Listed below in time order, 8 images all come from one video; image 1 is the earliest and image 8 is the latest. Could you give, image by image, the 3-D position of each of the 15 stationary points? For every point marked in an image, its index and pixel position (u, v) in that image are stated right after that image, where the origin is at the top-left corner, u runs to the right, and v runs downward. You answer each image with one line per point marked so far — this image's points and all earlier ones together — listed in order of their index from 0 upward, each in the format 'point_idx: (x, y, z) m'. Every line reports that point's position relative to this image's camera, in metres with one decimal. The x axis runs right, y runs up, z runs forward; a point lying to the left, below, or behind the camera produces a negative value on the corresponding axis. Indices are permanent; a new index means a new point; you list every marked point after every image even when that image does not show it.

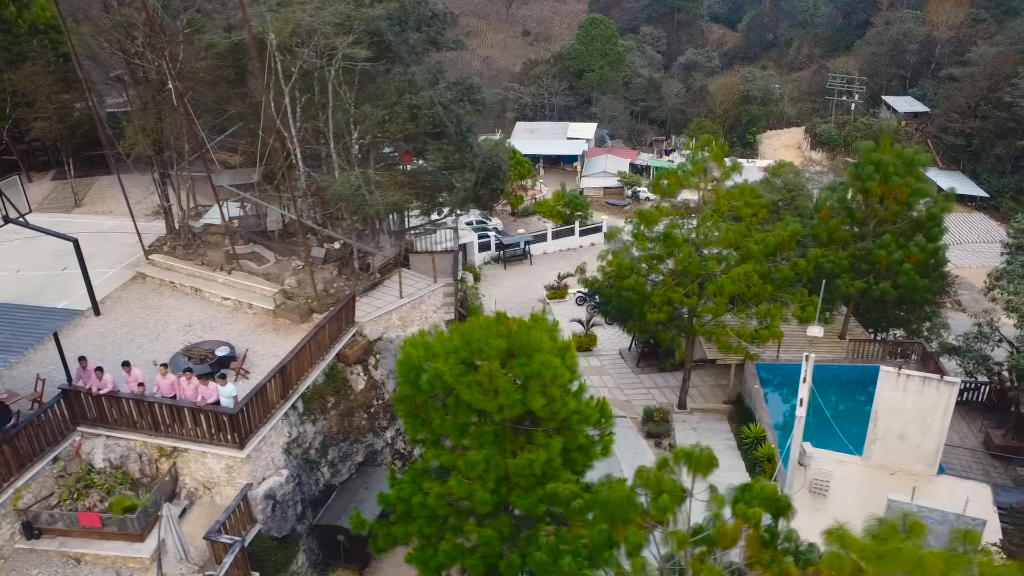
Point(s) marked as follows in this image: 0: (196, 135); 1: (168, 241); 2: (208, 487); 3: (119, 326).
0: (-6.6, +3.1, +16.4) m
1: (-8.0, +1.1, +18.7) m
2: (-4.8, -3.2, +12.9) m
3: (-7.7, -0.7, +15.9) m
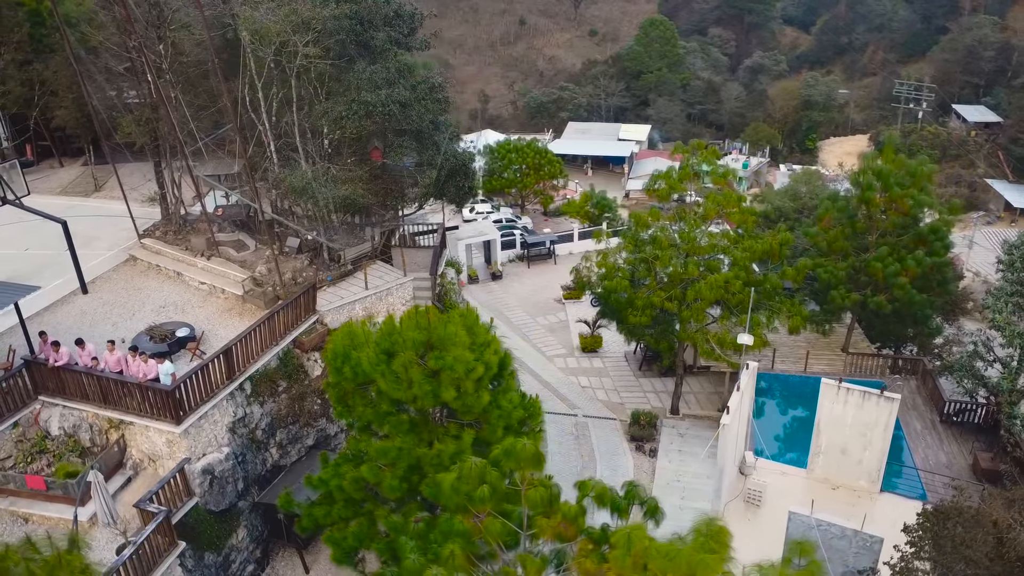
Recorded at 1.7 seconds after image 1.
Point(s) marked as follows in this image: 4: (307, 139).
0: (-7.3, +3.5, +17.3) m
1: (-8.6, +1.5, +19.6) m
2: (-6.1, -2.9, +13.6) m
3: (-8.6, -0.3, +16.8) m
4: (-4.2, +3.1, +16.6) m
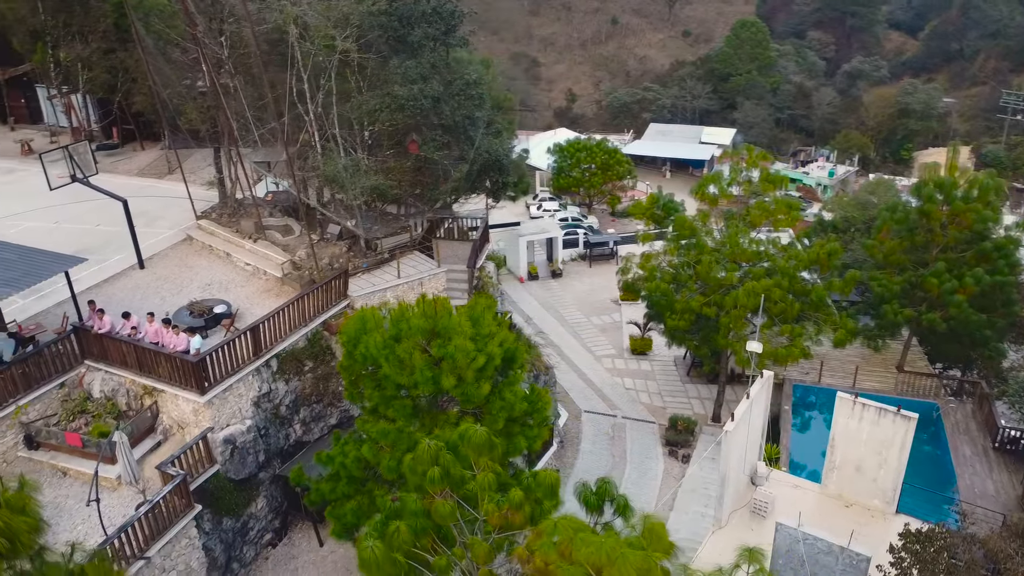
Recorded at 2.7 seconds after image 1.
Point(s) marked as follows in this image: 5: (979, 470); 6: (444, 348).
0: (-6.4, +3.9, +18.2) m
1: (-7.6, +2.0, +20.7) m
2: (-6.0, -2.5, +14.5) m
3: (-8.0, +0.2, +17.9) m
4: (-3.5, +3.4, +17.2) m
5: (+11.0, -4.3, +18.9) m
6: (-1.1, -0.9, +12.4) m
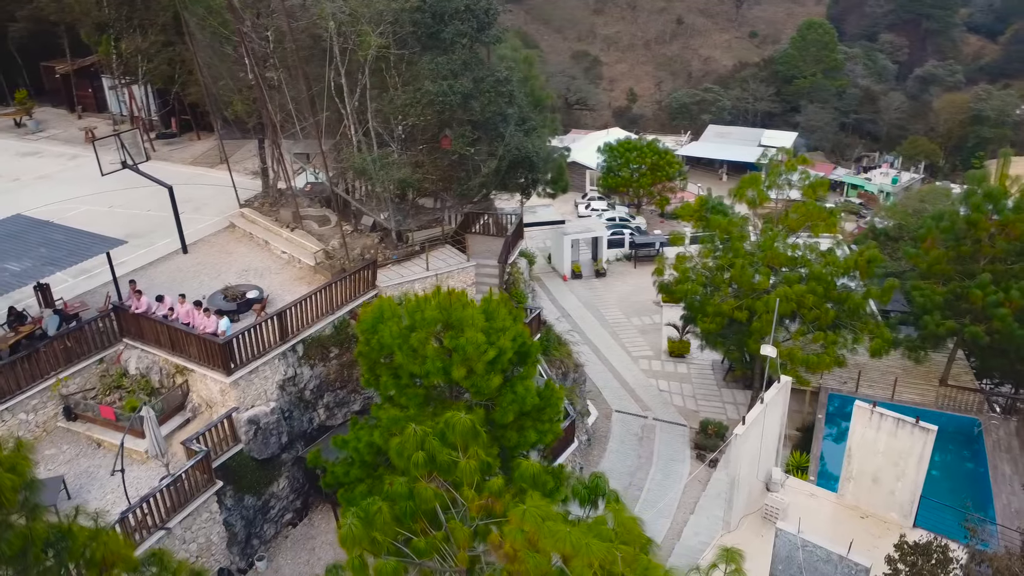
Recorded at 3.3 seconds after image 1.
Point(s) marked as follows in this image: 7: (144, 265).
0: (-5.7, +4.2, +18.8) m
1: (-6.7, +2.4, +21.4) m
2: (-5.7, -2.2, +15.1) m
3: (-7.4, +0.6, +18.7) m
4: (-2.8, +3.6, +17.6) m
5: (+11.5, -4.6, +18.3) m
6: (-0.9, -0.8, +12.7) m
7: (-8.4, +0.5, +18.5) m
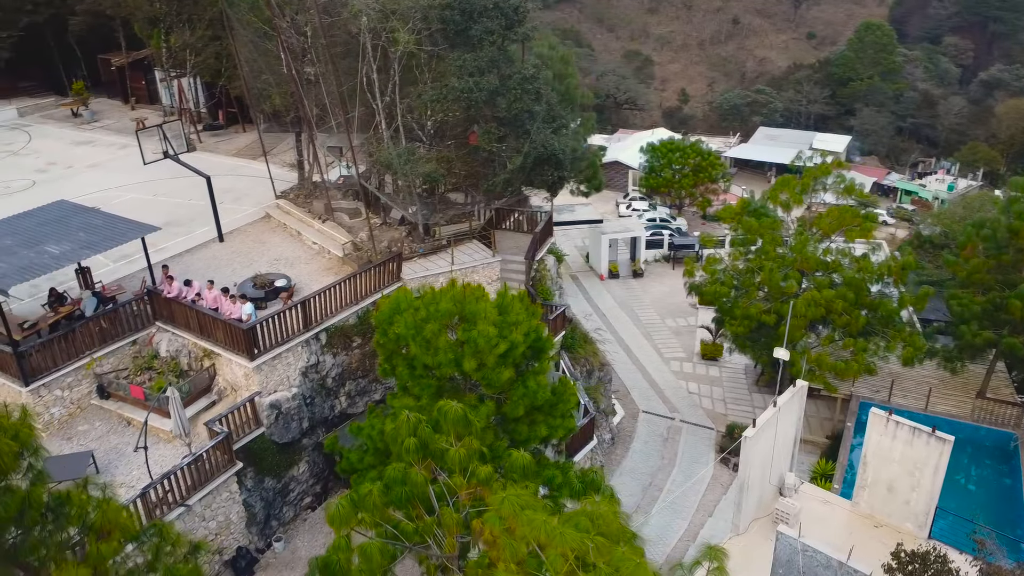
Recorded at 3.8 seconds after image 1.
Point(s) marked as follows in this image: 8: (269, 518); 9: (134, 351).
0: (-5.0, +4.5, +19.3) m
1: (-5.9, +2.7, +21.9) m
2: (-5.4, -2.0, +15.5) m
3: (-6.8, +0.9, +19.2) m
4: (-2.2, +3.7, +17.9) m
5: (+11.9, -4.8, +17.8) m
6: (-0.7, -0.7, +12.9) m
7: (-7.9, +0.9, +19.1) m
8: (-4.6, -4.4, +15.4) m
9: (-7.5, -1.3, +16.0) m
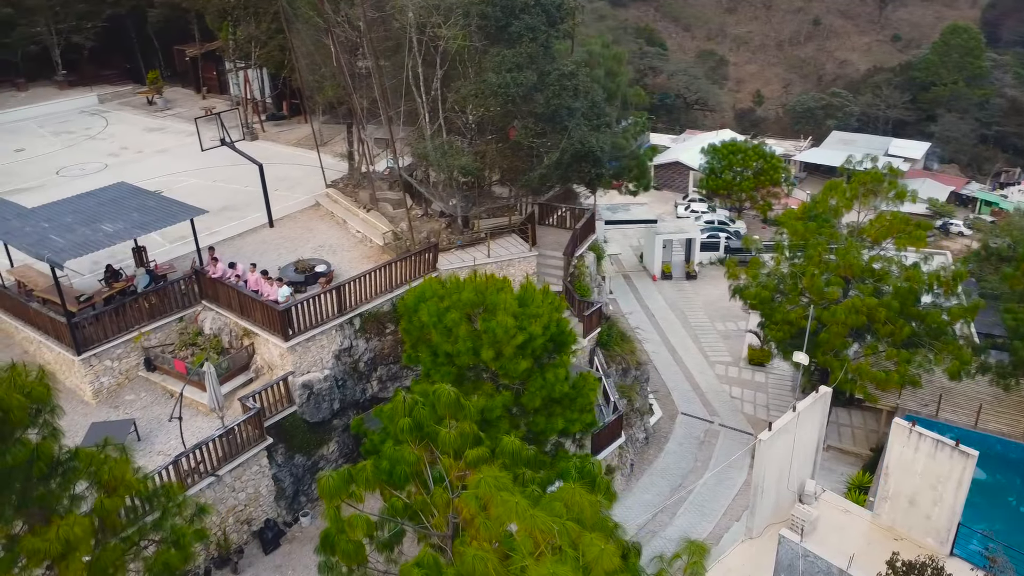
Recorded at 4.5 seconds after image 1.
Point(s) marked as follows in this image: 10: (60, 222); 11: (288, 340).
0: (-3.9, +4.8, +19.8) m
1: (-4.7, +3.0, +22.6) m
2: (-4.9, -1.6, +16.2) m
3: (-5.8, +1.3, +20.0) m
4: (-1.3, +3.9, +18.2) m
5: (+12.3, -5.2, +17.0) m
6: (-0.4, -0.5, +13.1) m
7: (-6.9, +1.3, +19.9) m
8: (-4.3, -4.1, +16.0) m
9: (-7.0, -0.8, +16.9) m
10: (-9.0, +1.3, +16.0) m
11: (-4.3, -1.0, +15.5) m
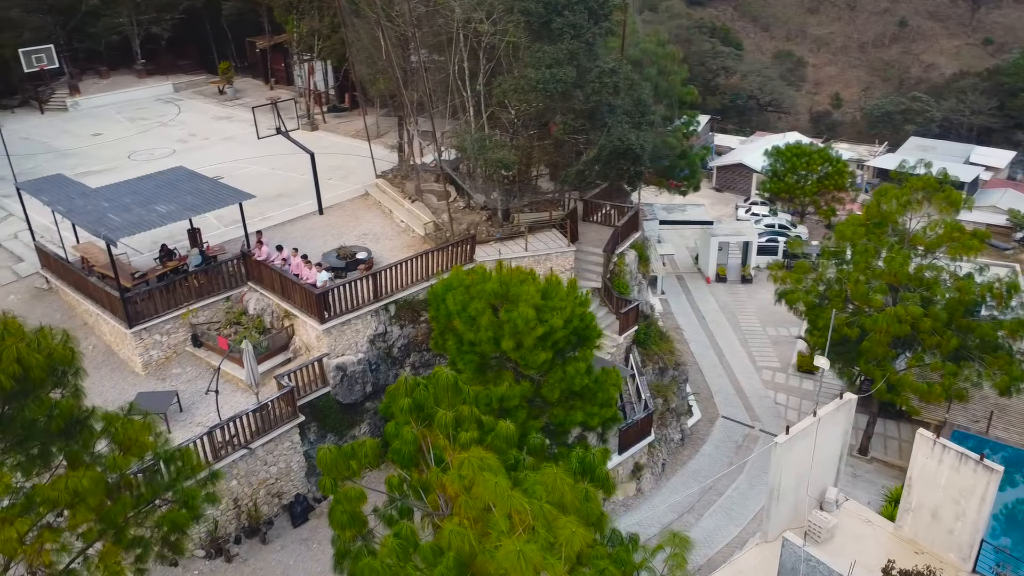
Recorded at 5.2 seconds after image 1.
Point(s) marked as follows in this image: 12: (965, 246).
0: (-2.7, +5.1, +20.3) m
1: (-3.4, +3.3, +23.1) m
2: (-4.3, -1.3, +16.8) m
3: (-4.8, +1.6, +20.6) m
4: (-0.4, +4.1, +18.5) m
5: (+12.8, -5.6, +16.2) m
6: (0.0, -0.4, +13.4) m
7: (-5.9, +1.7, +20.7) m
8: (-3.8, -3.8, +16.6) m
9: (-6.3, -0.4, +17.6) m
10: (-8.3, +1.8, +17.0) m
11: (-3.7, -0.7, +16.0) m
12: (+11.1, +1.0, +19.7) m
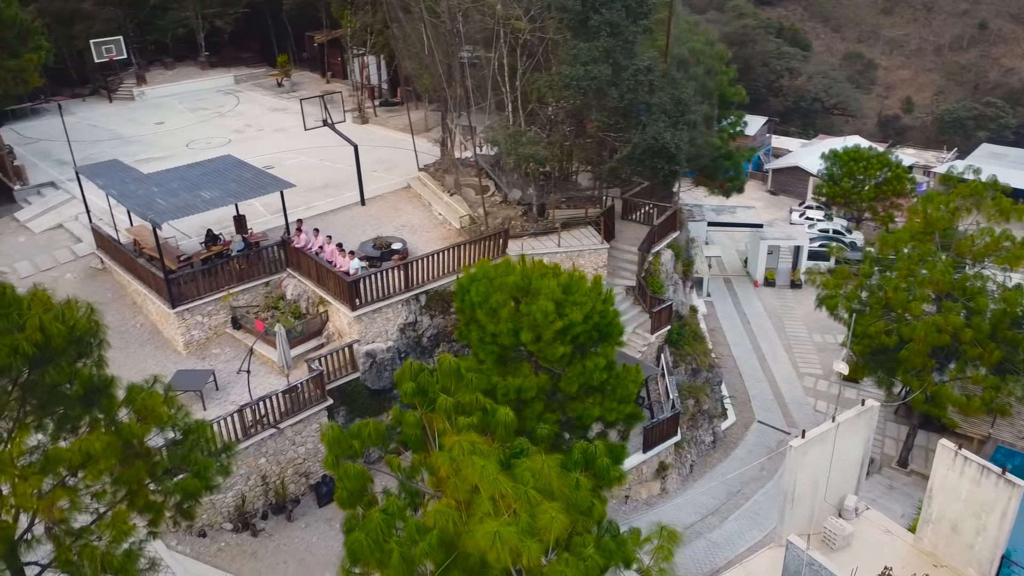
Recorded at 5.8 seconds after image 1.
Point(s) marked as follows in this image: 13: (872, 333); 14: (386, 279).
0: (-1.7, +5.3, +20.7) m
1: (-2.2, +3.6, +23.5) m
2: (-3.7, -1.0, +17.3) m
3: (-3.9, +1.9, +21.1) m
4: (+0.5, +4.3, +18.7) m
5: (+13.1, -5.9, +15.5) m
6: (+0.3, -0.3, +13.6) m
7: (-5.0, +2.1, +21.3) m
8: (-3.3, -3.5, +17.0) m
9: (-5.6, -0.1, +18.3) m
10: (-7.6, +2.2, +17.7) m
11: (-3.2, -0.5, +16.5) m
12: (+11.9, +0.7, +19.1) m
13: (+9.0, -1.2, +19.8) m
14: (-2.6, +0.2, +16.8) m
